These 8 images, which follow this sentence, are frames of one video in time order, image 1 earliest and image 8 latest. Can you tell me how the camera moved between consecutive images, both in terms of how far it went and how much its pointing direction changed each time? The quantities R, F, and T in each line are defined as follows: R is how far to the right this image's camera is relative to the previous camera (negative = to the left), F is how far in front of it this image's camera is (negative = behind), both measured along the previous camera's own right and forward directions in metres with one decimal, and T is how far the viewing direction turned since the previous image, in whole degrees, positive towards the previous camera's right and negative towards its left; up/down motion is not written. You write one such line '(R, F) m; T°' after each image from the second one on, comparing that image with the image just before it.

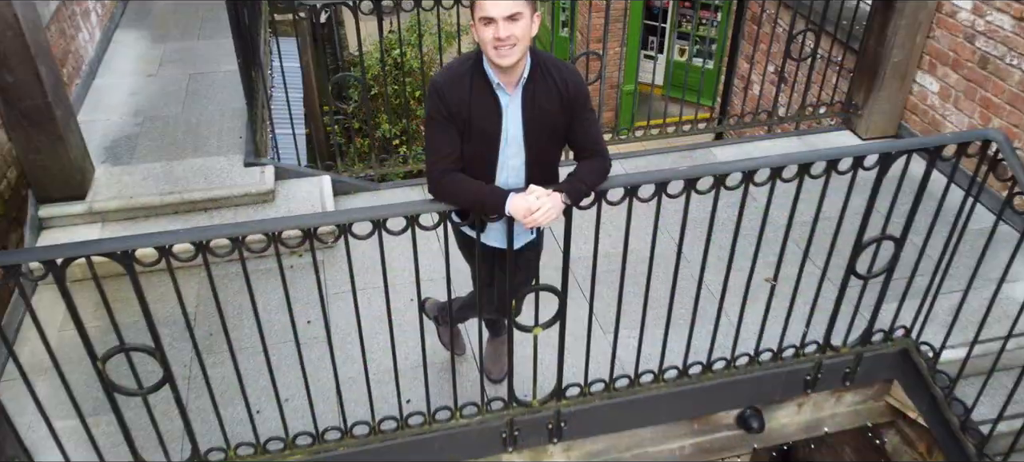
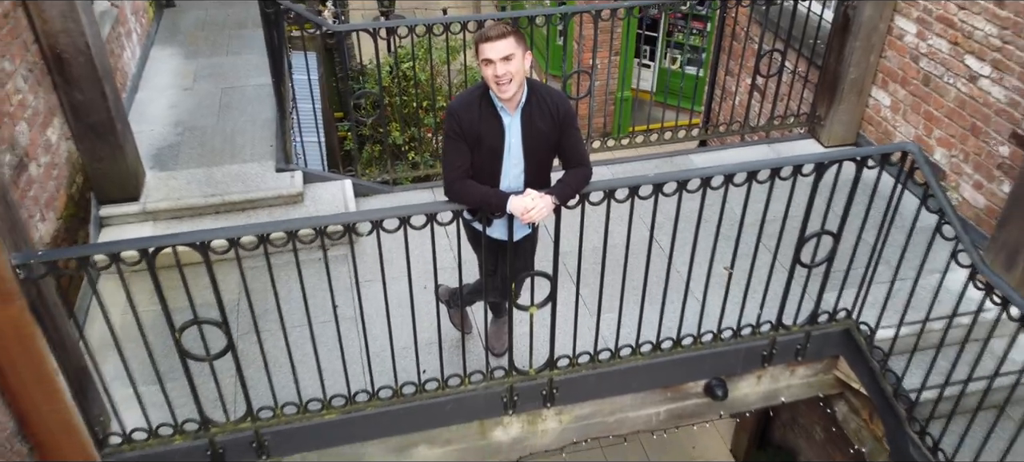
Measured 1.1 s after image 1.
(0.0, -0.5) m; 0°
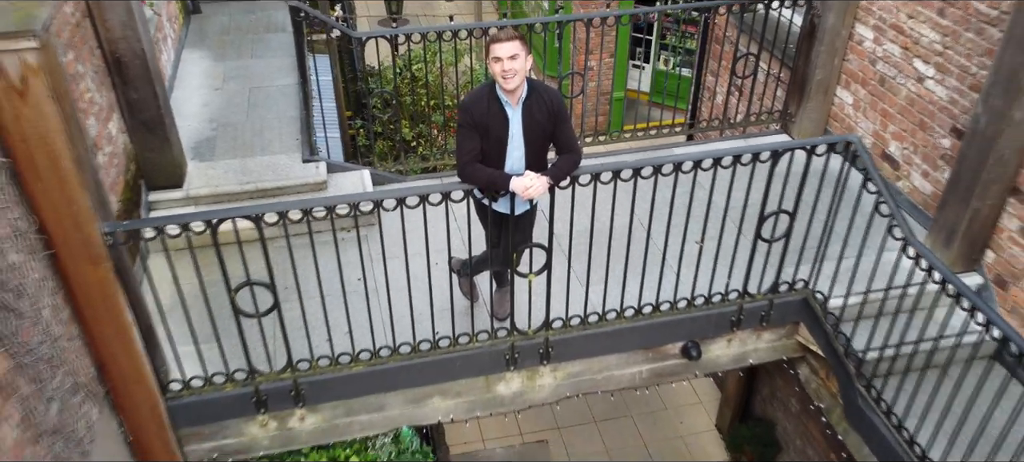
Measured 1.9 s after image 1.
(0.0, -0.5) m; 0°
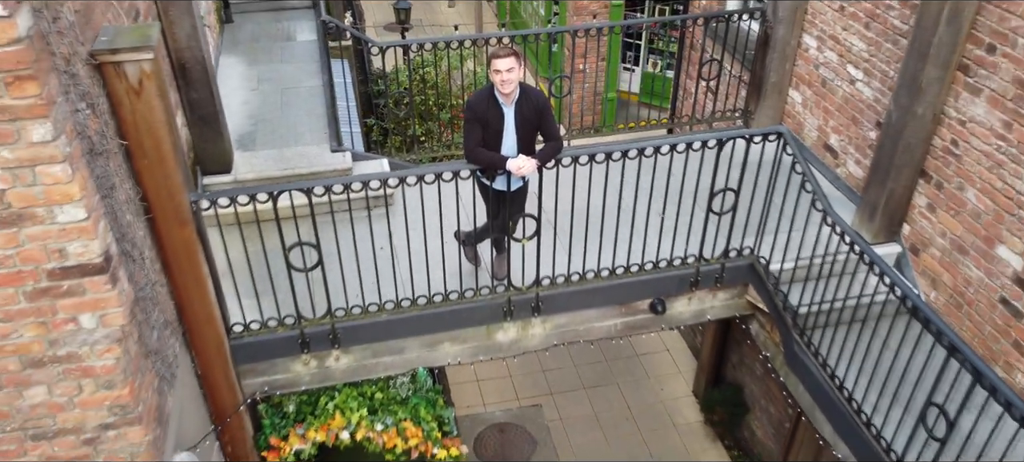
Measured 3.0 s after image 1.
(0.0, -0.8) m; 0°
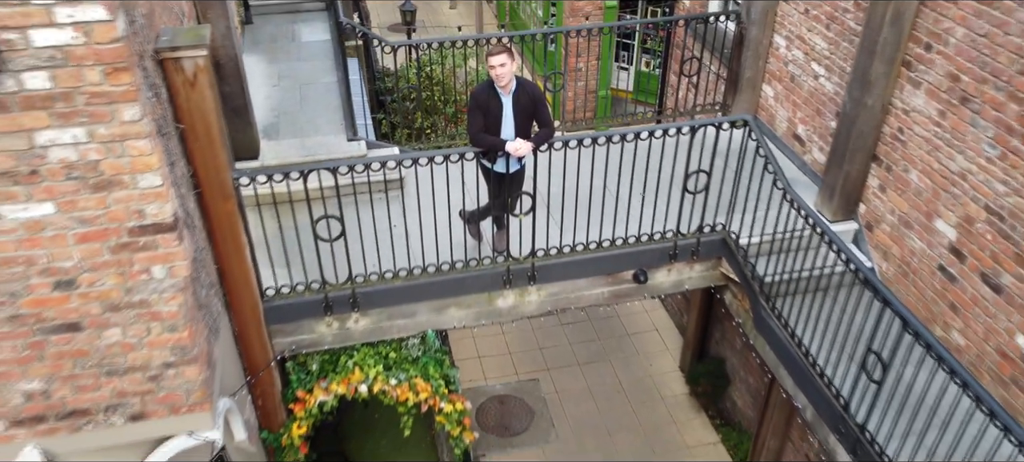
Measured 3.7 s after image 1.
(0.0, -0.6) m; 0°
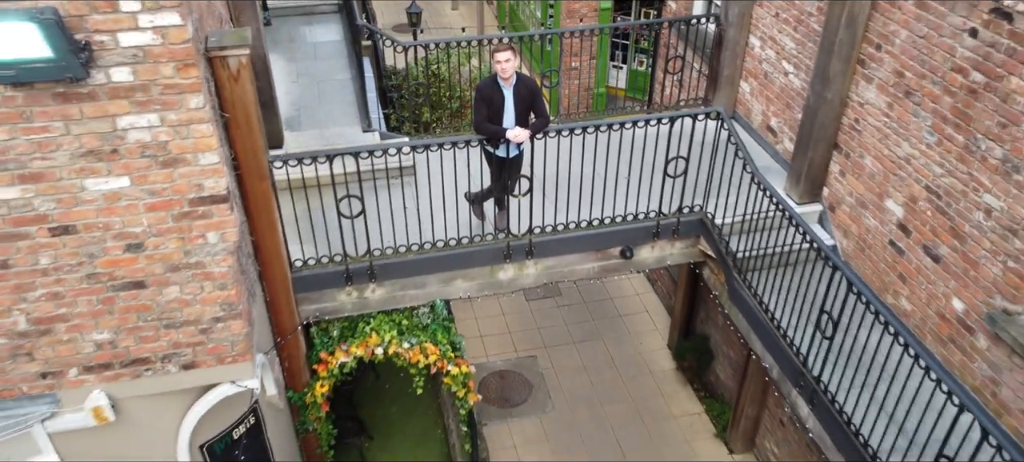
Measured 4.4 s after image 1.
(0.0, -0.6) m; 0°
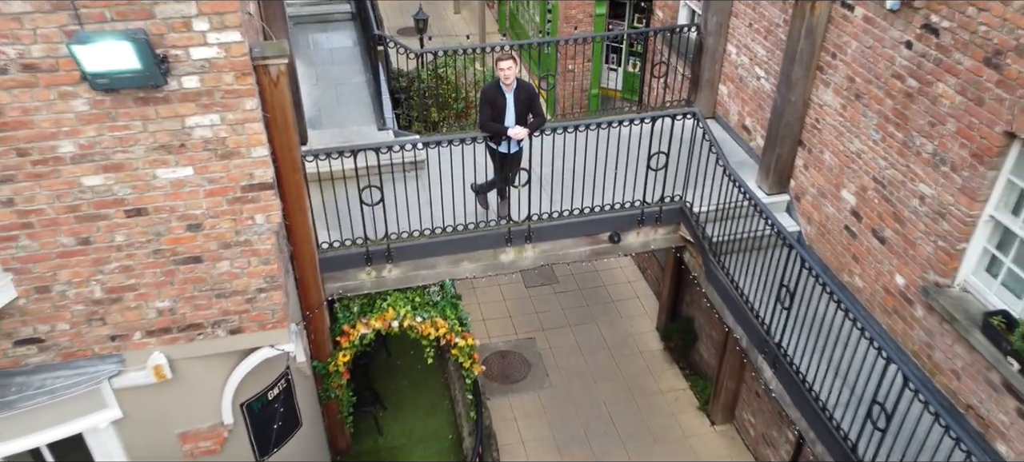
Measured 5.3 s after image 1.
(0.0, -0.7) m; 0°
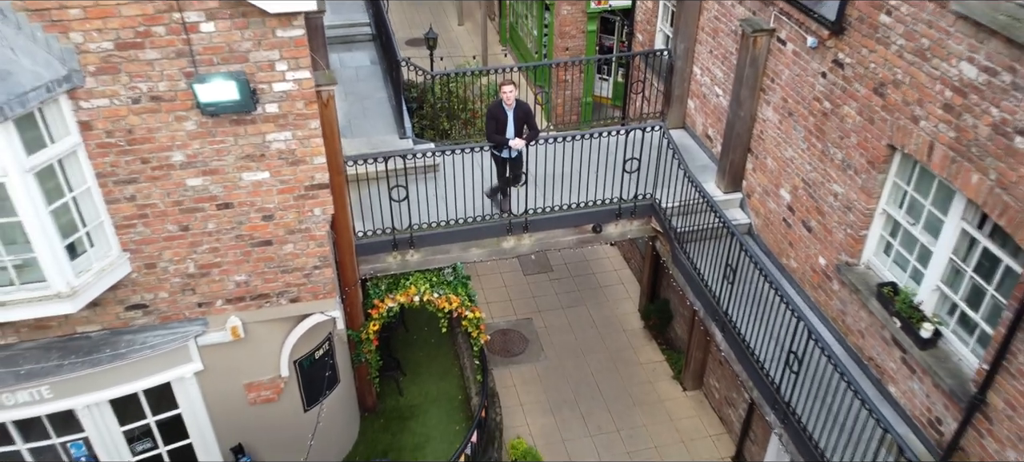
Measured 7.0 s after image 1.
(0.0, -1.3) m; 0°
